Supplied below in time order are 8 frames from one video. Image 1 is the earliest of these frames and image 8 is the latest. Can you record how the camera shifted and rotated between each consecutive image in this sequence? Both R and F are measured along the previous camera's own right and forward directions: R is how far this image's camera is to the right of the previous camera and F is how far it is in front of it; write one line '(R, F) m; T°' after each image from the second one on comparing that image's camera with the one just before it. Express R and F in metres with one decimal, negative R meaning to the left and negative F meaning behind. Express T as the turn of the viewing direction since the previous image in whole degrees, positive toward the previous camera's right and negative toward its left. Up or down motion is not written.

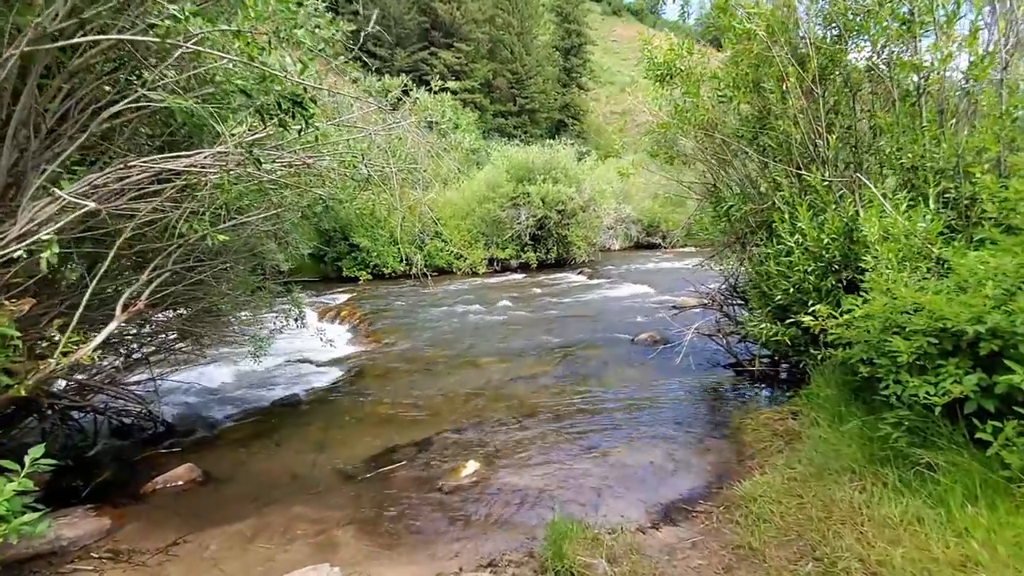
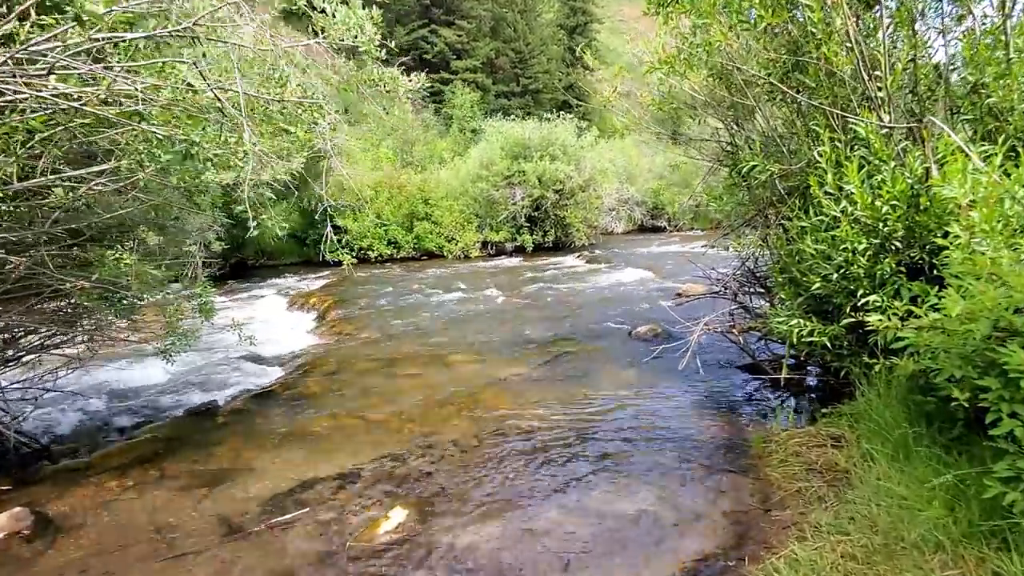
(+0.5, +1.6) m; -1°
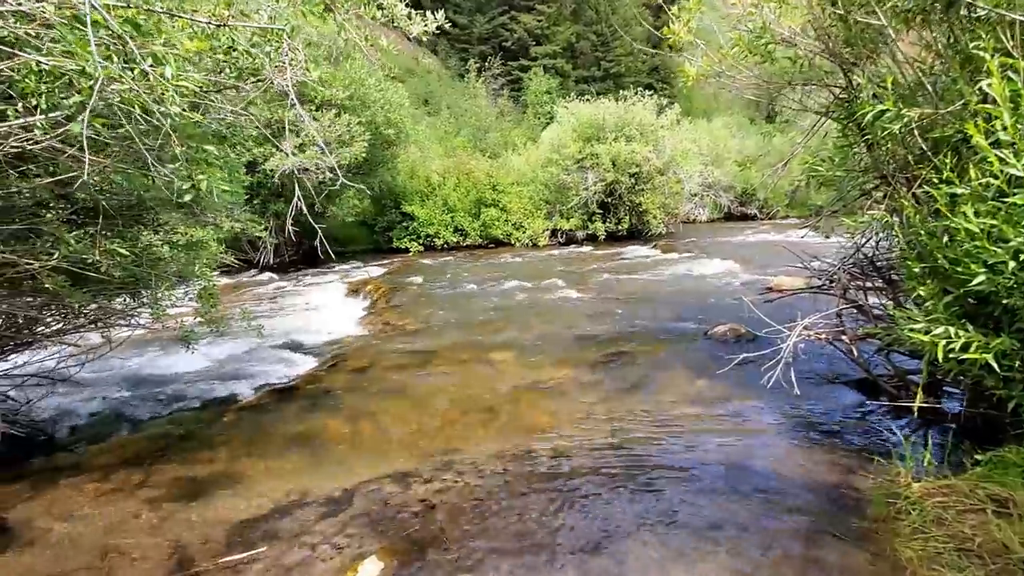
(+0.4, +1.2) m; -8°
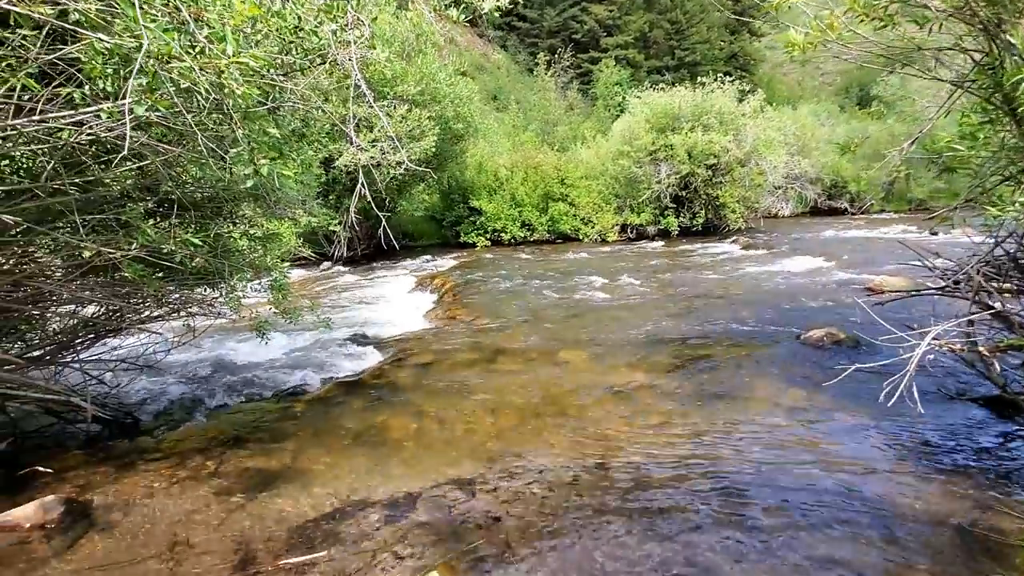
(-0.1, +0.3) m; -7°
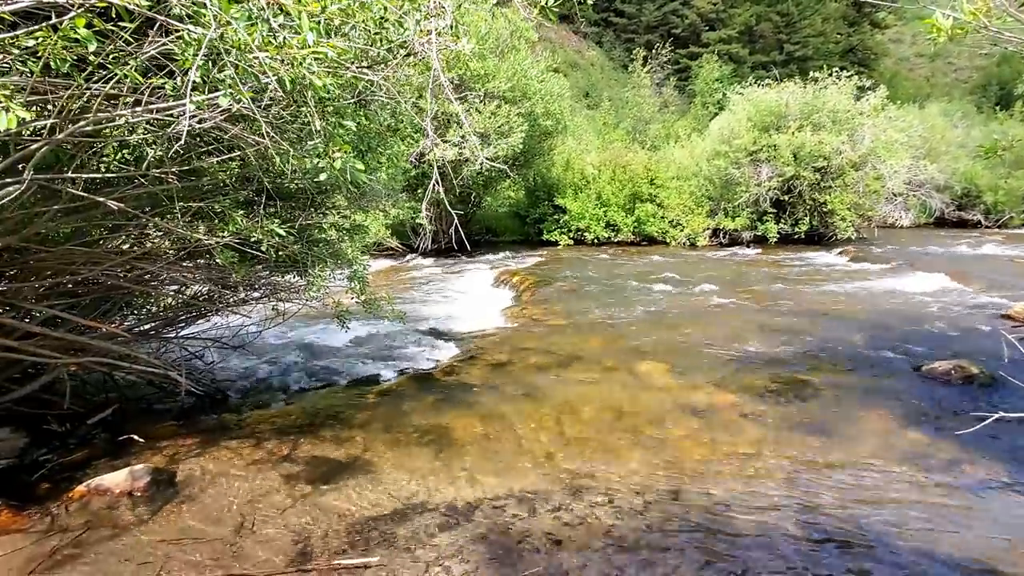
(0.0, +0.3) m; -9°
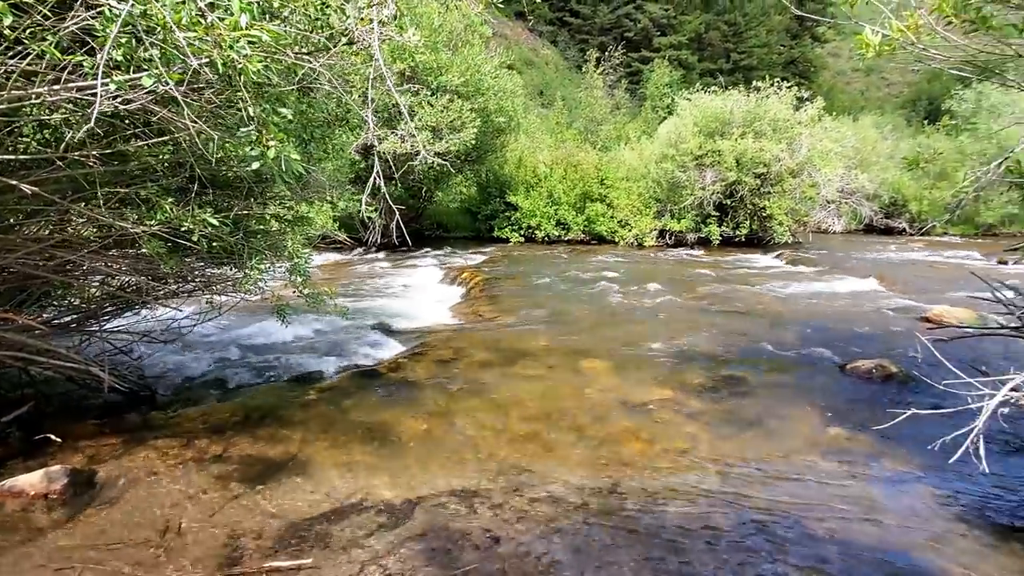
(+0.1, 0.0) m; +5°
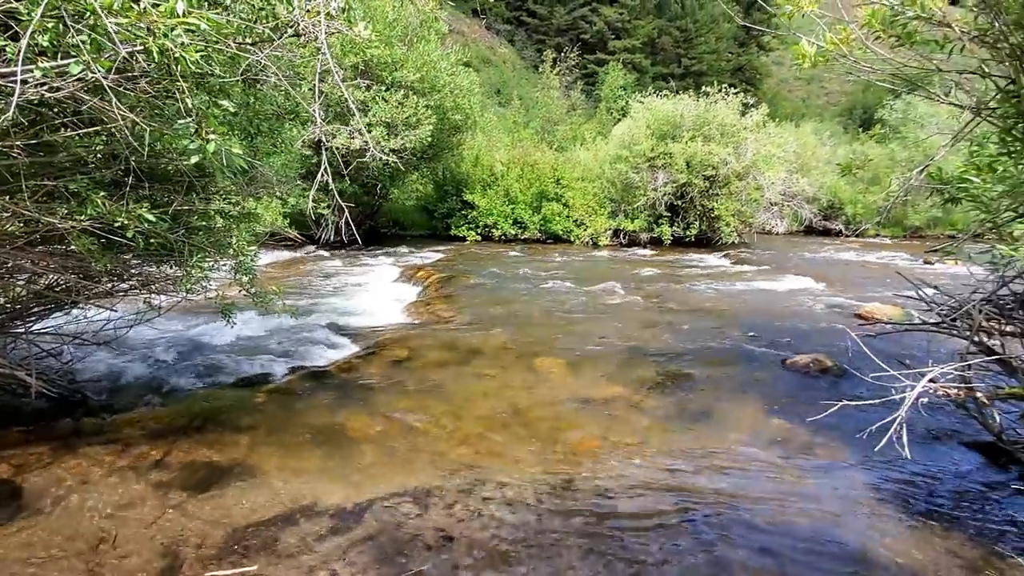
(0.0, 0.0) m; +5°
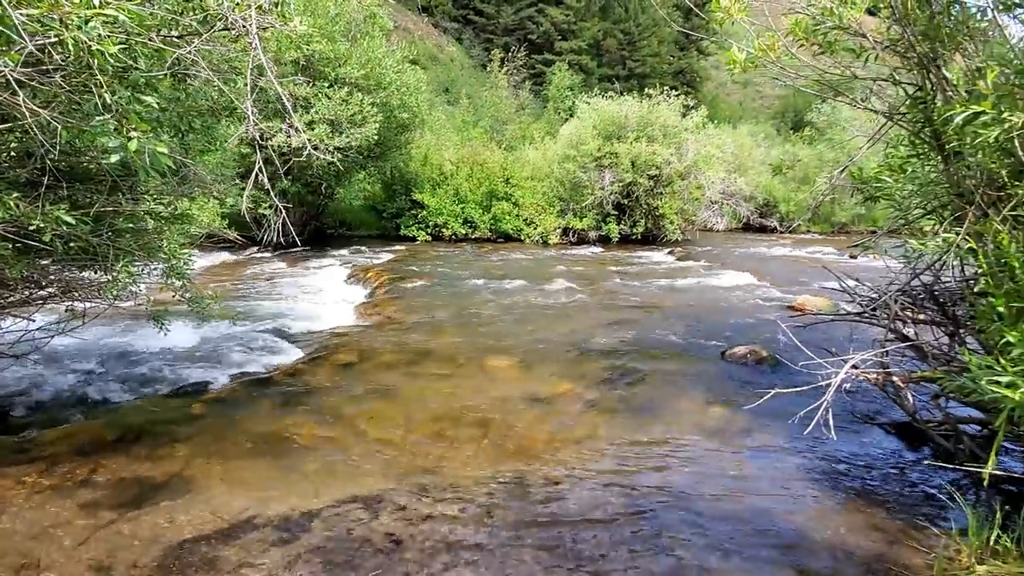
(0.0, 0.0) m; +5°
